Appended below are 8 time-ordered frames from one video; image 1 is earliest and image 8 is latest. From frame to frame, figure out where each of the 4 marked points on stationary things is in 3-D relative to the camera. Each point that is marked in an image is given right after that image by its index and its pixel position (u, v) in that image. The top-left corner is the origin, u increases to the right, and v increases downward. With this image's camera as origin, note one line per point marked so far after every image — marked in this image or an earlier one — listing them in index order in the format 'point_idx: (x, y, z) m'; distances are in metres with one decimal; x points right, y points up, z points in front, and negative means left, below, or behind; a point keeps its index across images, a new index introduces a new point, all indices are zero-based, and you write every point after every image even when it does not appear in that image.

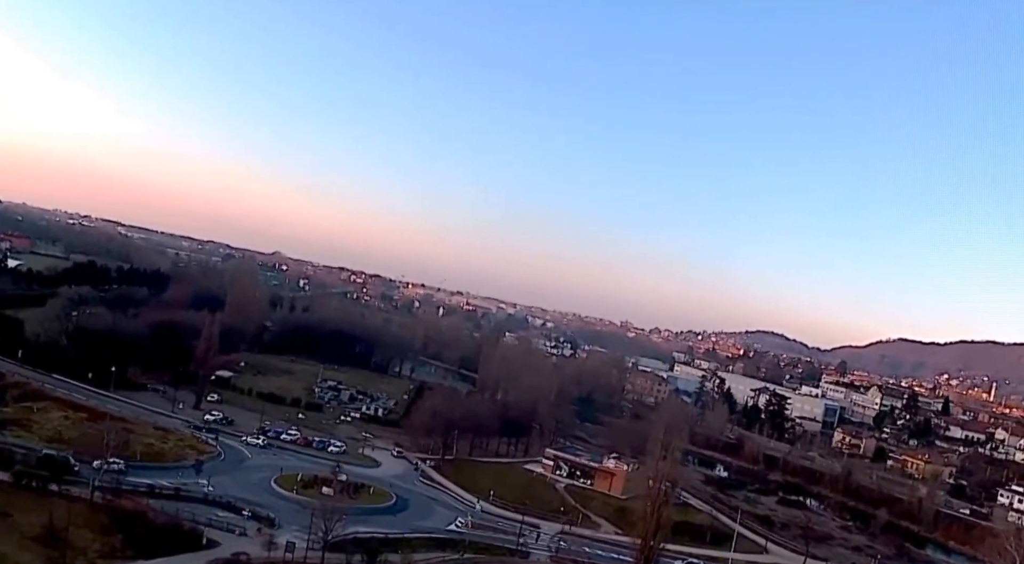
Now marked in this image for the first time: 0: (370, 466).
0: (-3.2, -4.1, +19.1) m
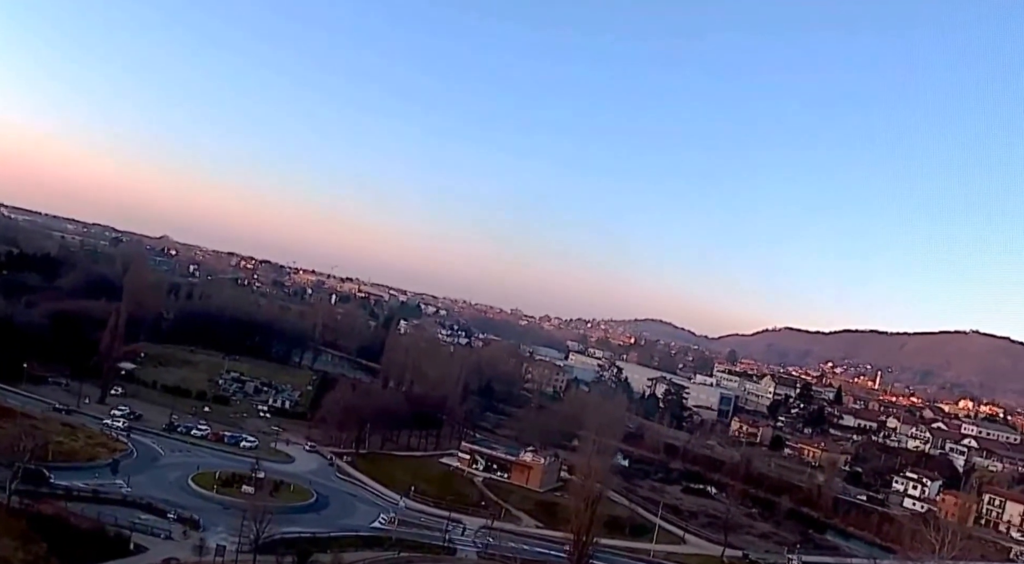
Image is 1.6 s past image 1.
0: (-4.9, -3.9, +18.4) m
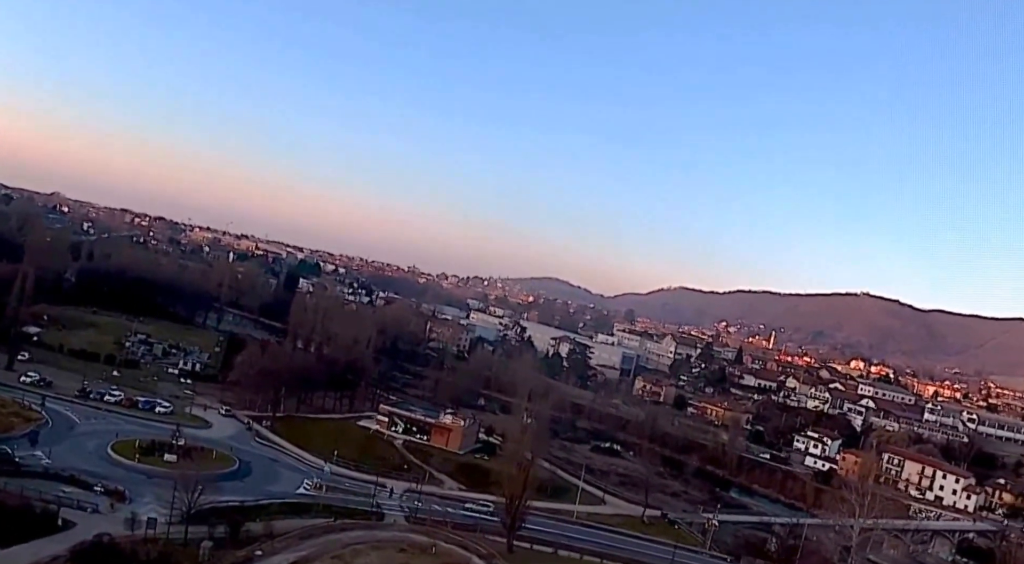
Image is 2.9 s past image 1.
0: (-6.5, -3.1, +17.9) m
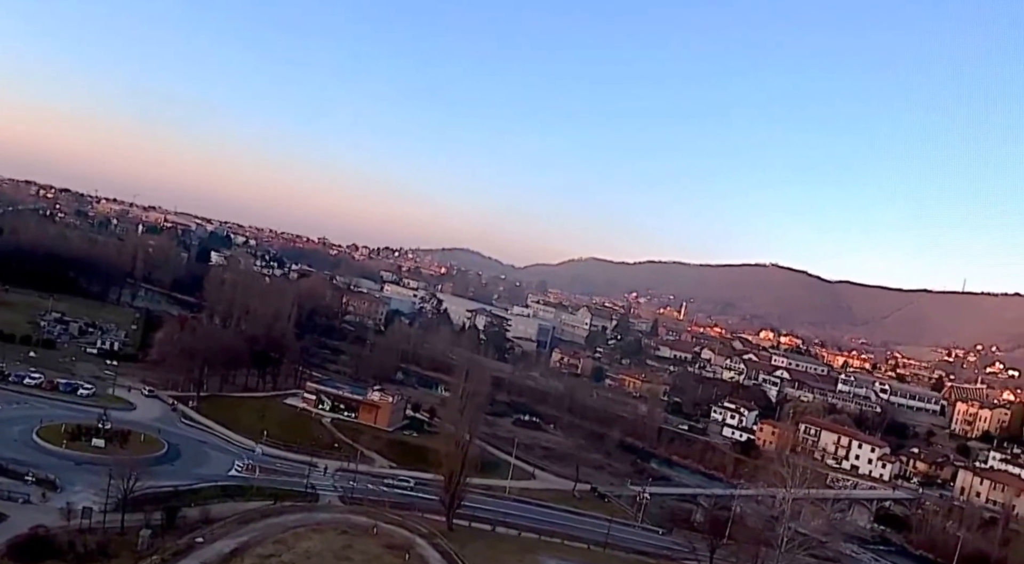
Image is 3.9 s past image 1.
0: (-7.9, -2.6, +17.4) m
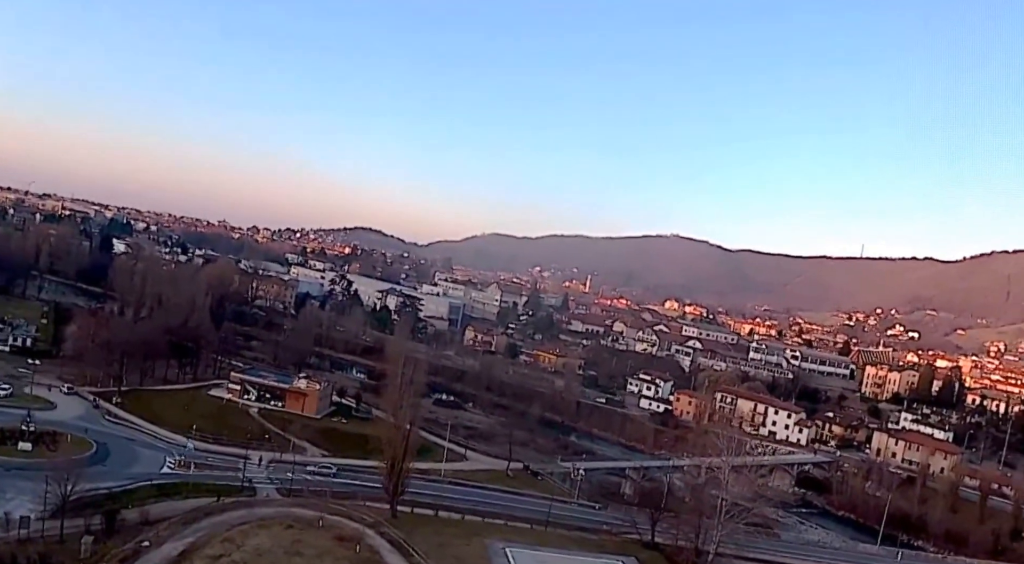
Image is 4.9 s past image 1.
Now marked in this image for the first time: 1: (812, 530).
0: (-9.2, -2.5, +16.7) m
1: (+7.1, -5.9, +20.0) m
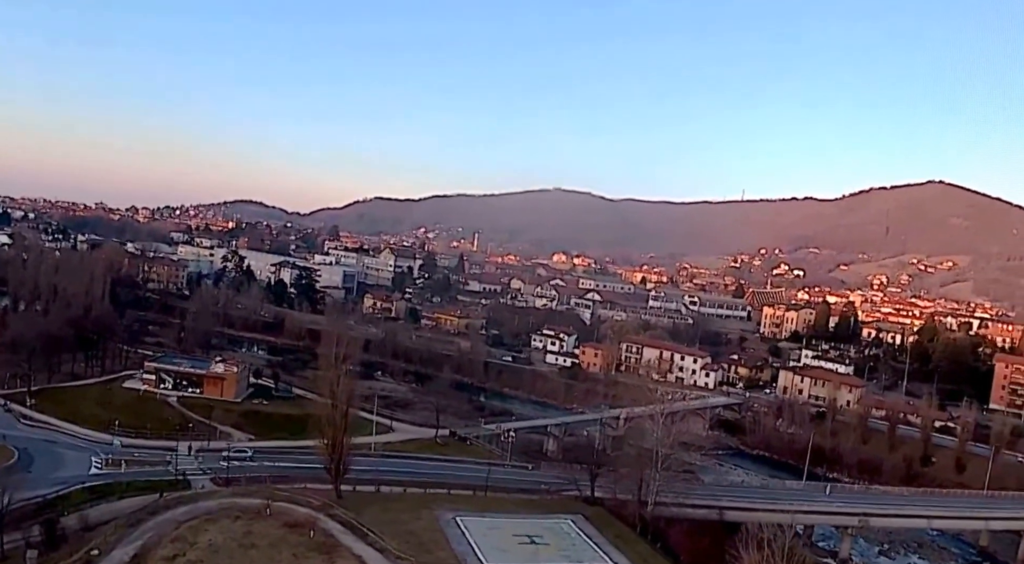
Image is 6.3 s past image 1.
0: (-10.4, -2.6, +15.8) m
1: (+5.5, -4.7, +21.1) m
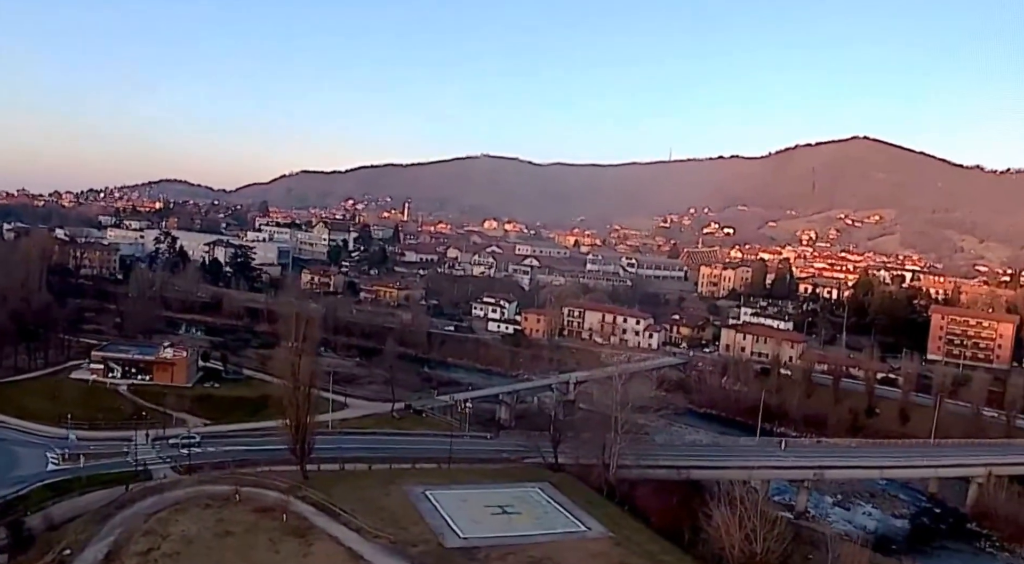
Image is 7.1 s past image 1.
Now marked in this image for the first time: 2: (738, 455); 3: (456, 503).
0: (-11.1, -2.6, +15.3) m
1: (+4.4, -3.8, +21.8) m
2: (+4.3, -3.3, +16.3) m
3: (-0.8, -3.2, +12.2) m
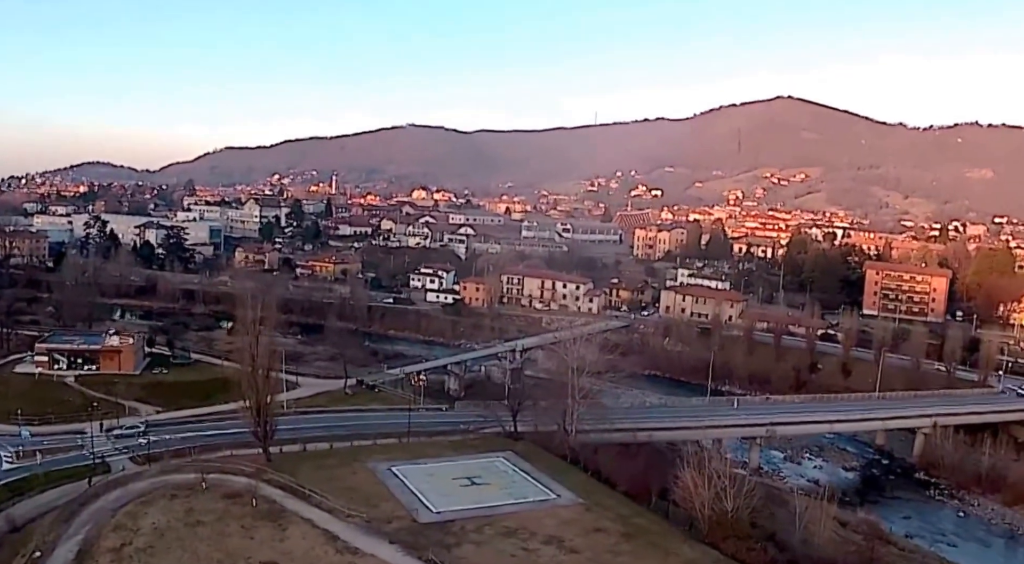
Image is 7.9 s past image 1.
0: (-11.8, -2.6, +14.8) m
1: (+3.3, -2.9, +22.4) m
2: (+3.5, -2.7, +16.9) m
3: (-1.3, -2.9, +12.4) m
